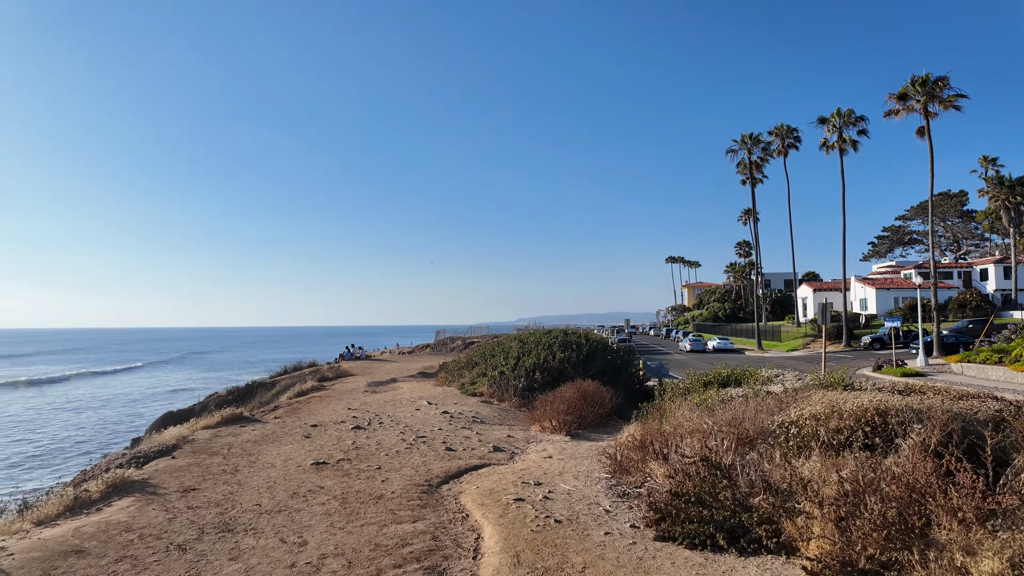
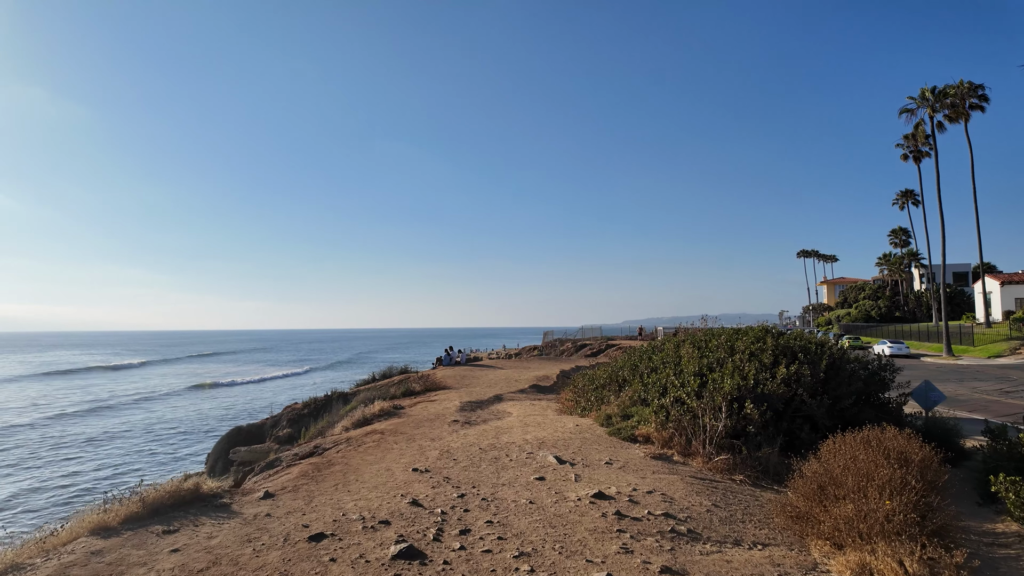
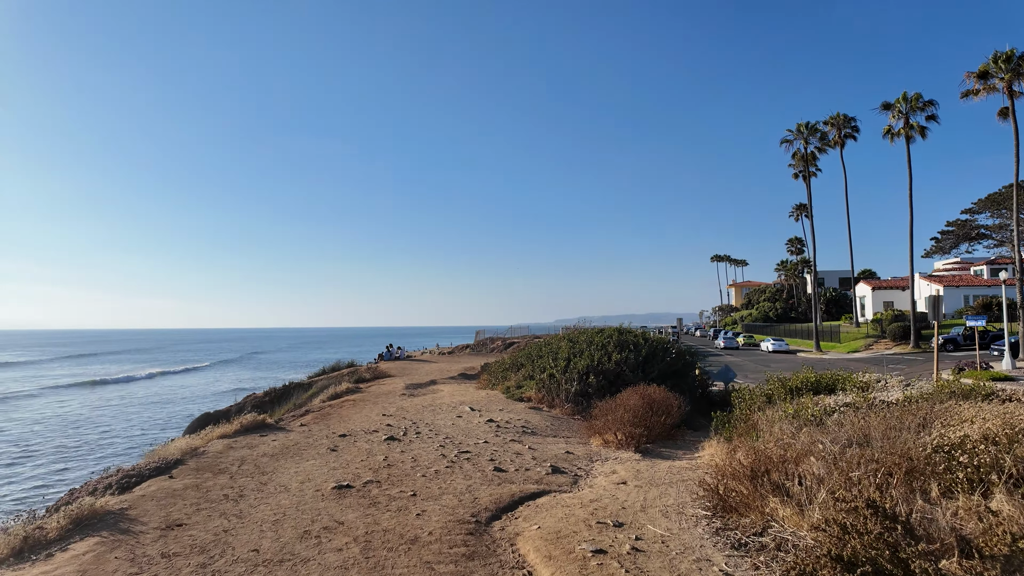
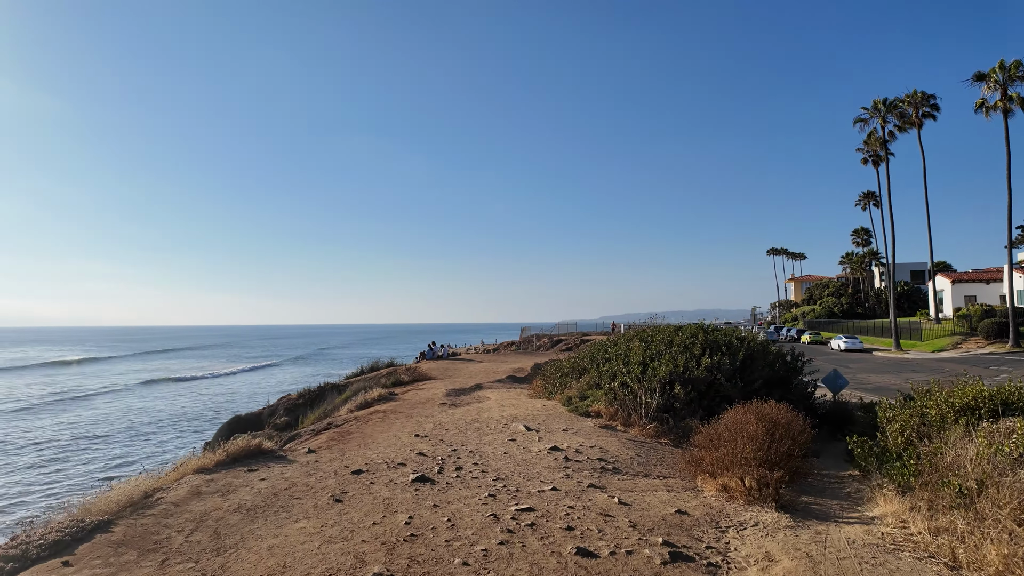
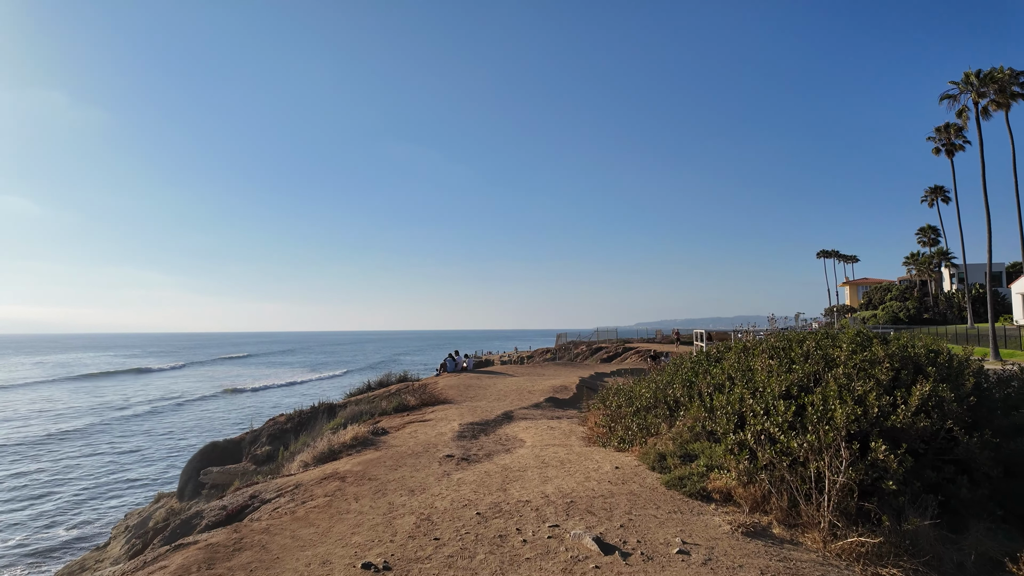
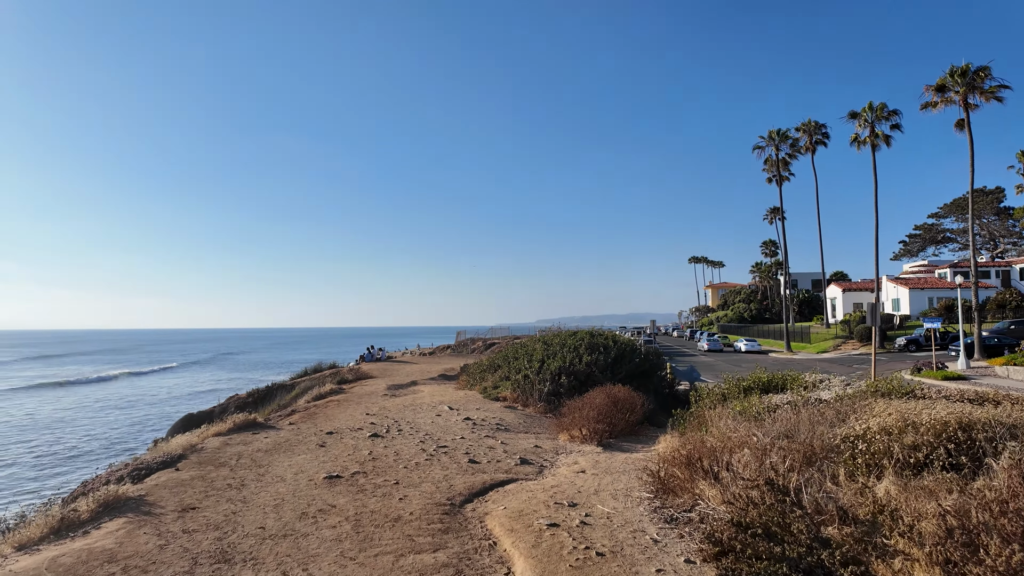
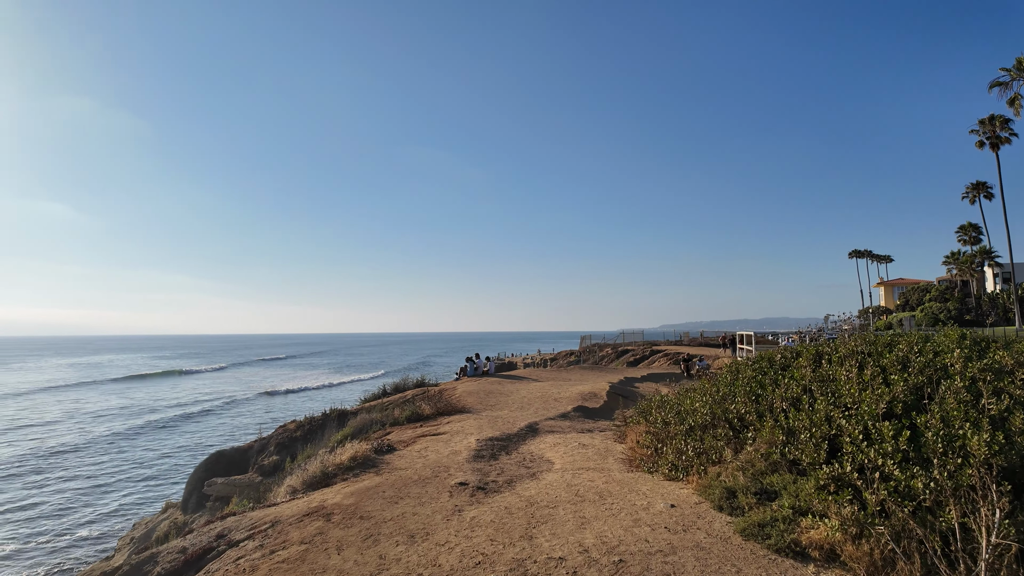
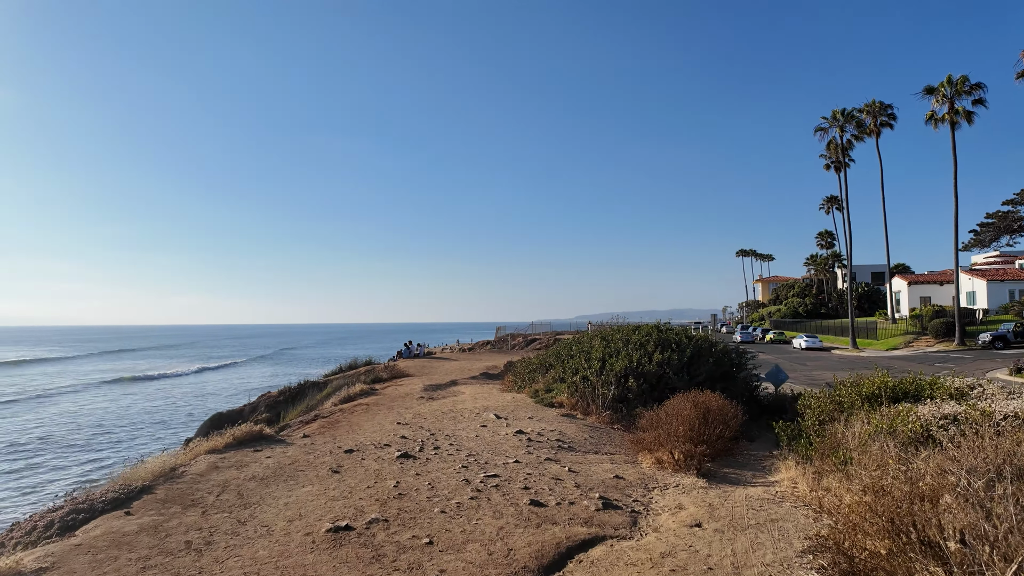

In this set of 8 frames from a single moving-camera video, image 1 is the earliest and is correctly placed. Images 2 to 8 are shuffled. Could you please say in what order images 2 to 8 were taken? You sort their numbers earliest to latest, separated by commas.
6, 3, 8, 4, 2, 5, 7
